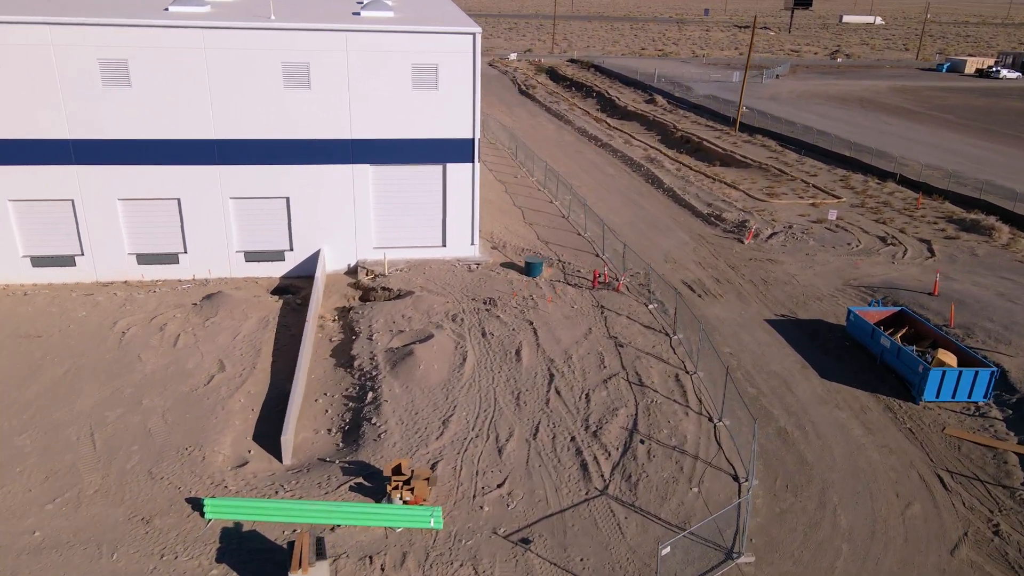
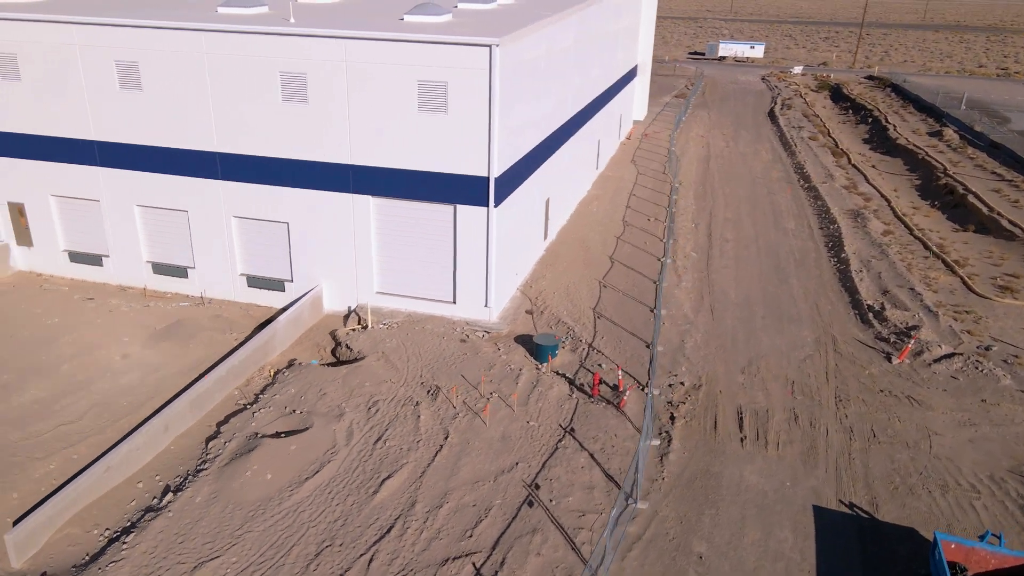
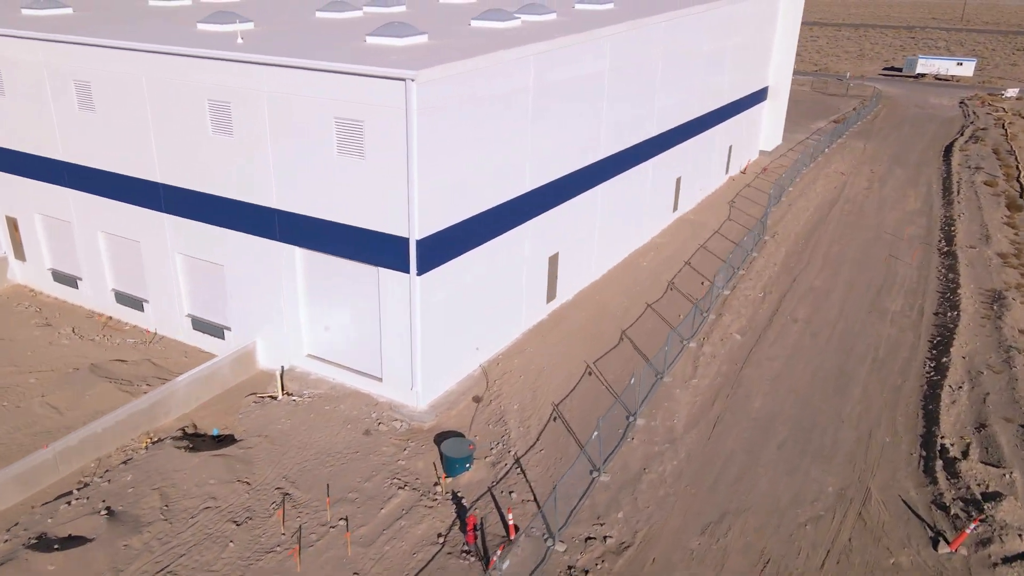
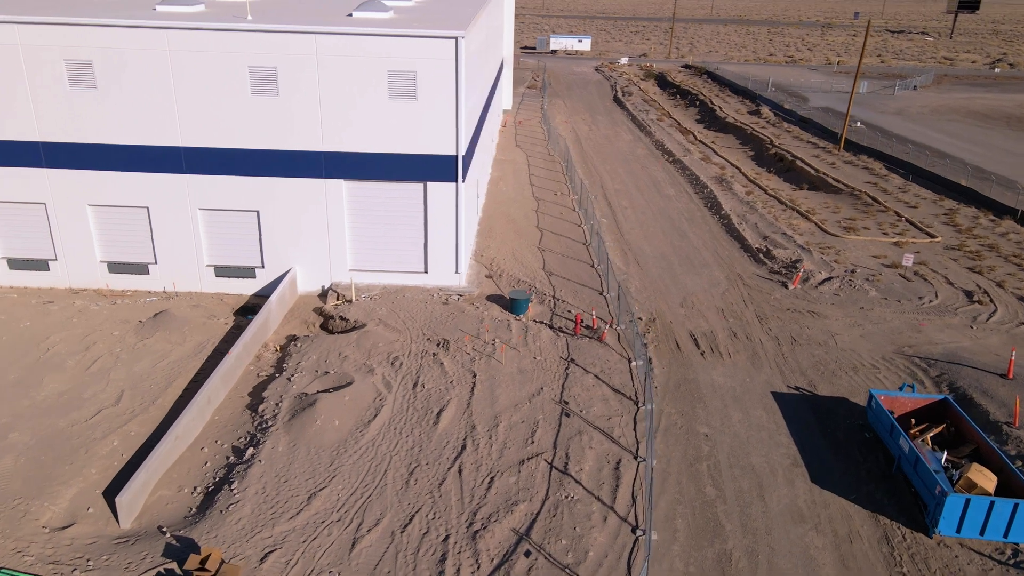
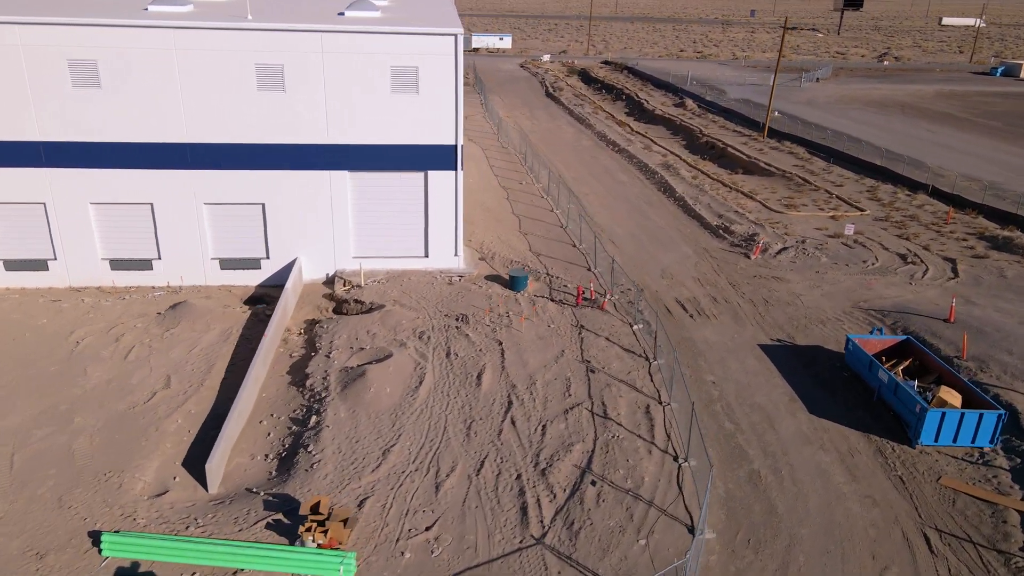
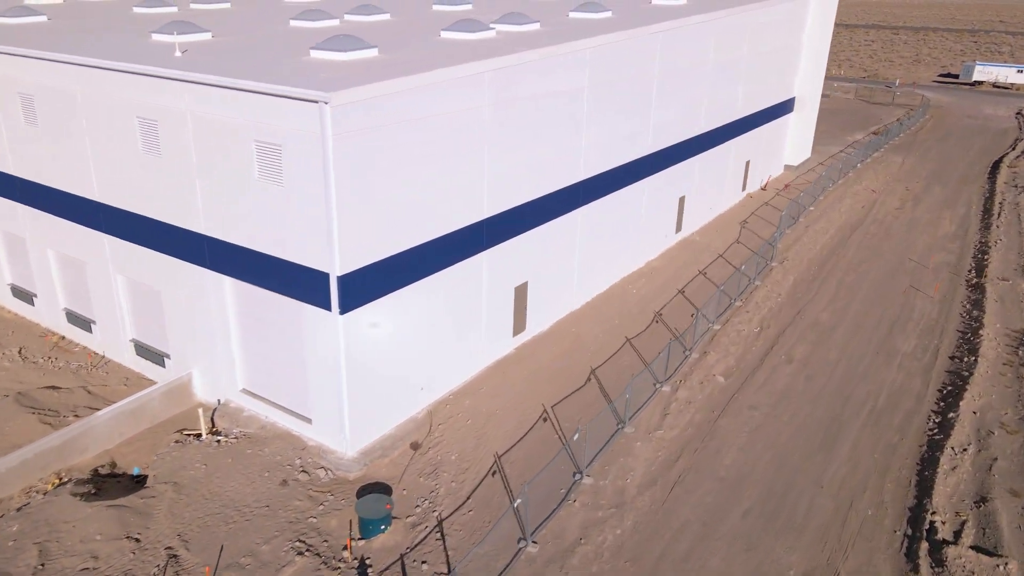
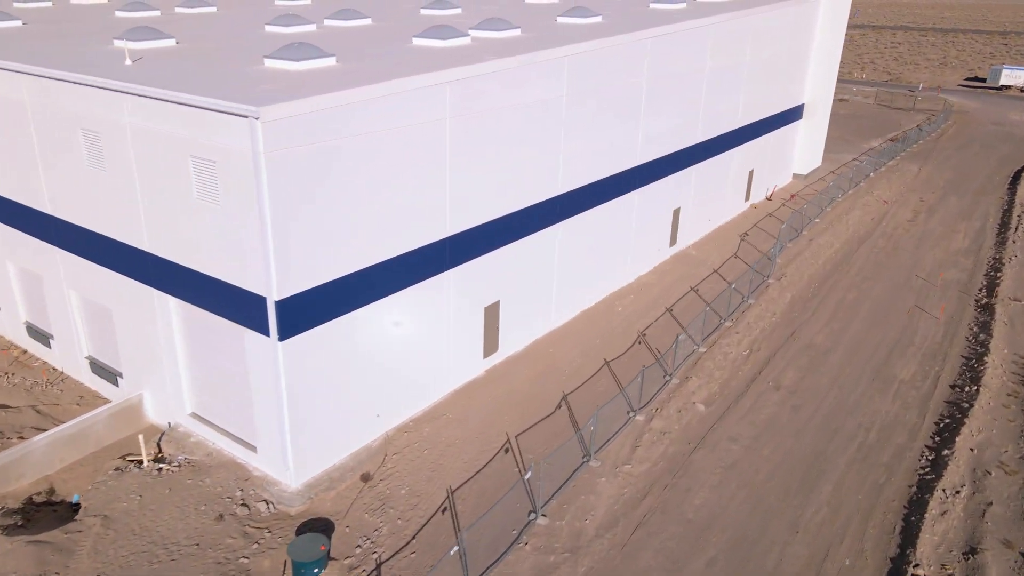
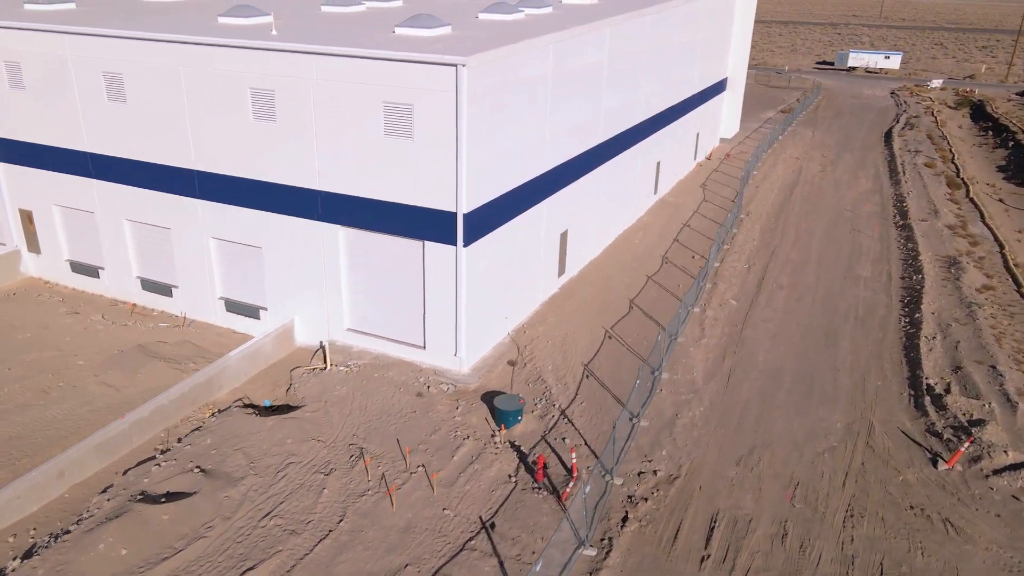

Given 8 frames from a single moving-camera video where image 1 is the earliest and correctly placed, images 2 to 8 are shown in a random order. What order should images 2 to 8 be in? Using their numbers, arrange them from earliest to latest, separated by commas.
5, 4, 2, 8, 3, 6, 7
